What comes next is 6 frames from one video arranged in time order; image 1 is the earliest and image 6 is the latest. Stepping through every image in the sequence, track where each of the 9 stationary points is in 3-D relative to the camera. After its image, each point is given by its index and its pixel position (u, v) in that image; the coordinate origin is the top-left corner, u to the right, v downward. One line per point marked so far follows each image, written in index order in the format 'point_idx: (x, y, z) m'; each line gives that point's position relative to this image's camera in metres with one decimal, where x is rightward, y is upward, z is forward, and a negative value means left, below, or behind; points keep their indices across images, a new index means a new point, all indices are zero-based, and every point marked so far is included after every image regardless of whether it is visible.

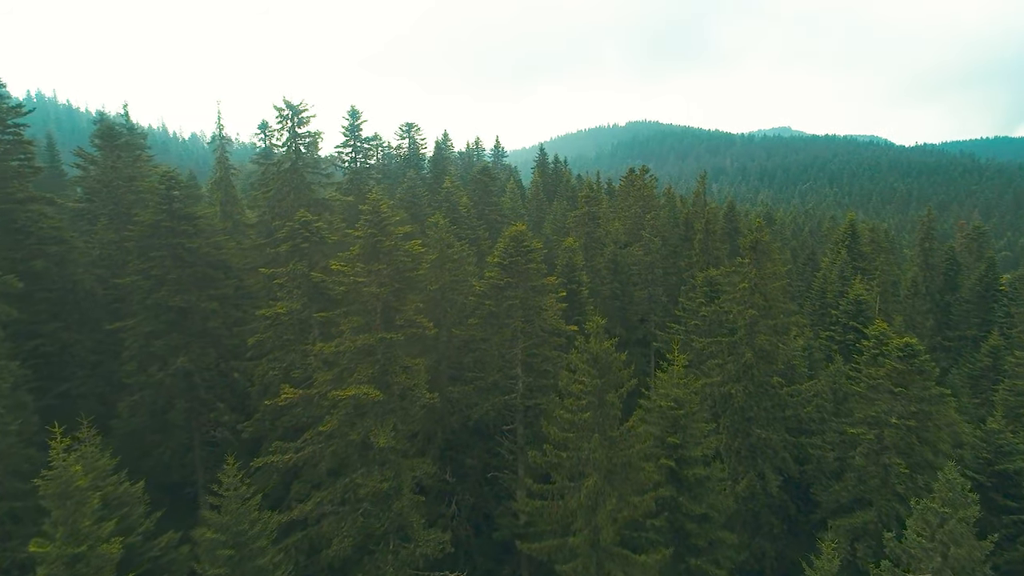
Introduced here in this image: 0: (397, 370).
0: (-2.4, -1.7, +17.4) m
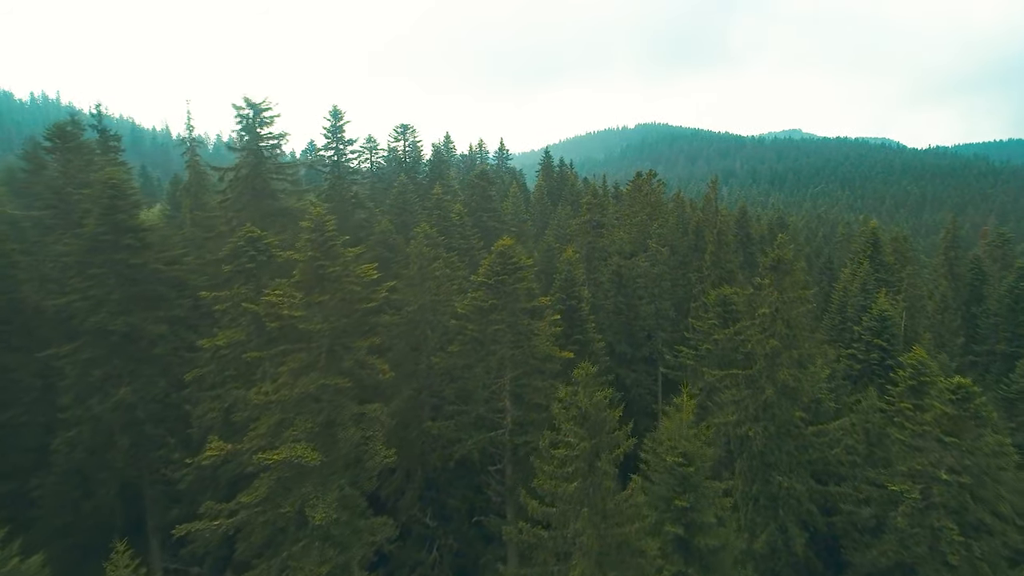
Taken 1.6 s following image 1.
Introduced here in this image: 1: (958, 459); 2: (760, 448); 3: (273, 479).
0: (-2.8, -2.3, +14.4) m
1: (+9.1, -3.5, +17.0) m
2: (+5.9, -3.8, +19.9) m
3: (-3.8, -3.1, +13.4) m
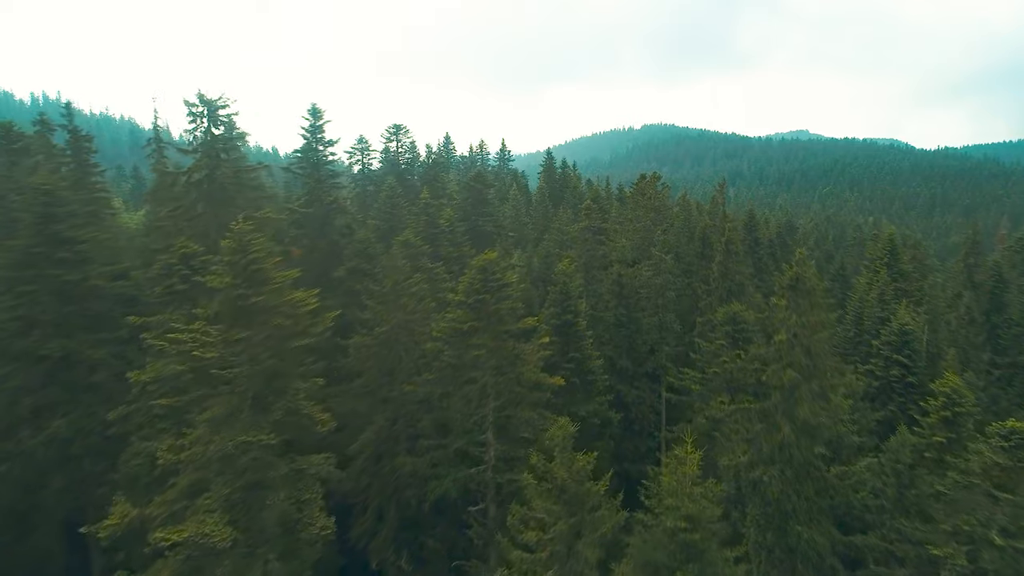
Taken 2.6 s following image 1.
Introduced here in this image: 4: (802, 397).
0: (-3.3, -2.7, +11.8) m
1: (+8.6, -4.0, +14.4) m
2: (+5.5, -4.3, +17.3) m
3: (-4.3, -3.5, +10.9) m
4: (+6.1, -2.3, +17.6) m
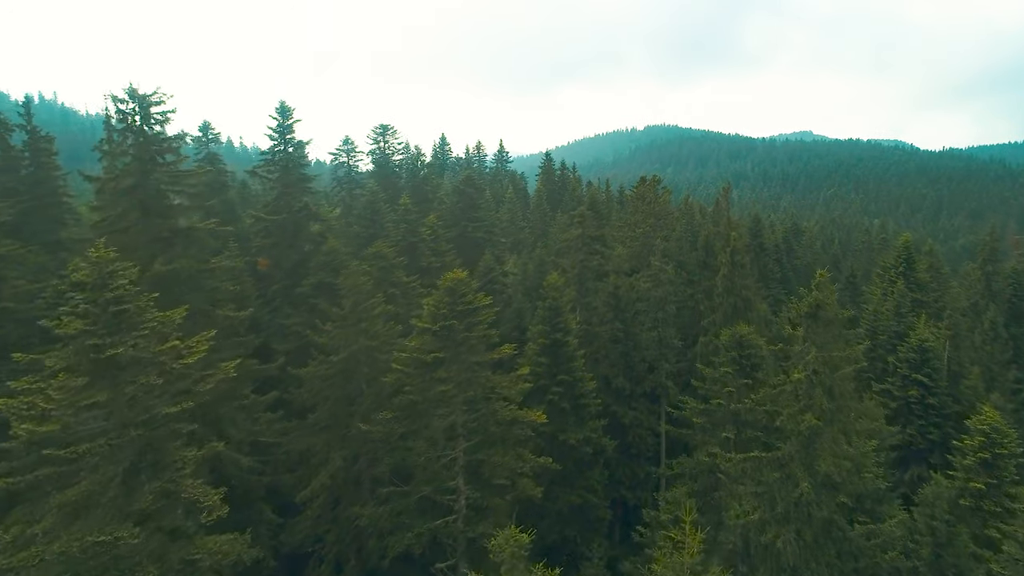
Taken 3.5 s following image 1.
0: (-3.9, -3.2, +9.2) m
1: (+8.0, -4.5, +11.7) m
2: (+4.9, -4.8, +14.6) m
3: (-4.9, -4.0, +8.2) m
4: (+5.5, -2.8, +14.9) m
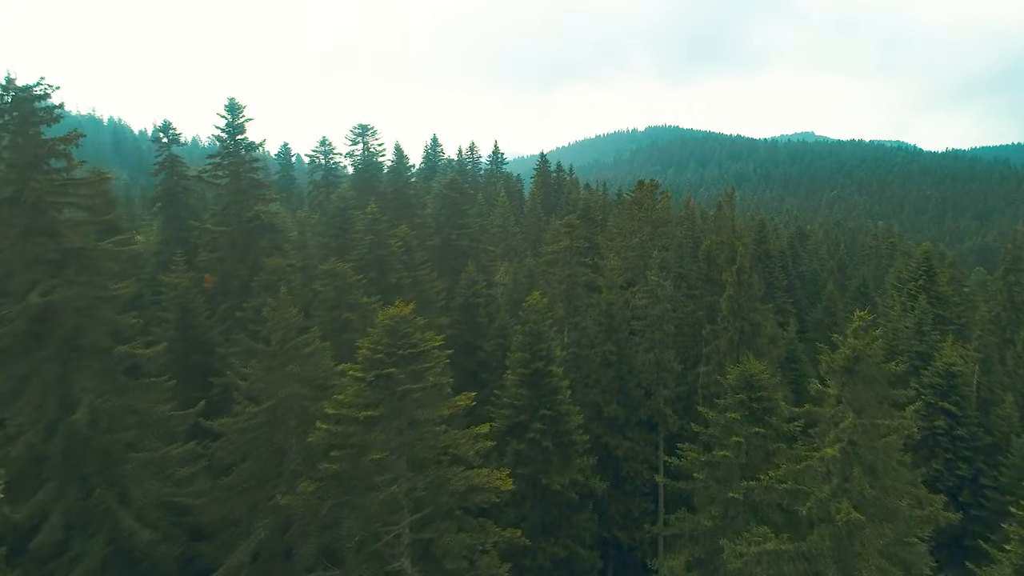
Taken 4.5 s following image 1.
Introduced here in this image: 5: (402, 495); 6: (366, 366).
0: (-4.7, -3.8, +5.8) m
1: (+7.3, -5.1, +8.2) m
2: (+4.2, -5.4, +11.2) m
3: (-5.6, -4.6, +4.8) m
4: (+4.8, -3.4, +11.5) m
5: (-1.9, -3.5, +13.9) m
6: (-2.4, -1.3, +14.0) m
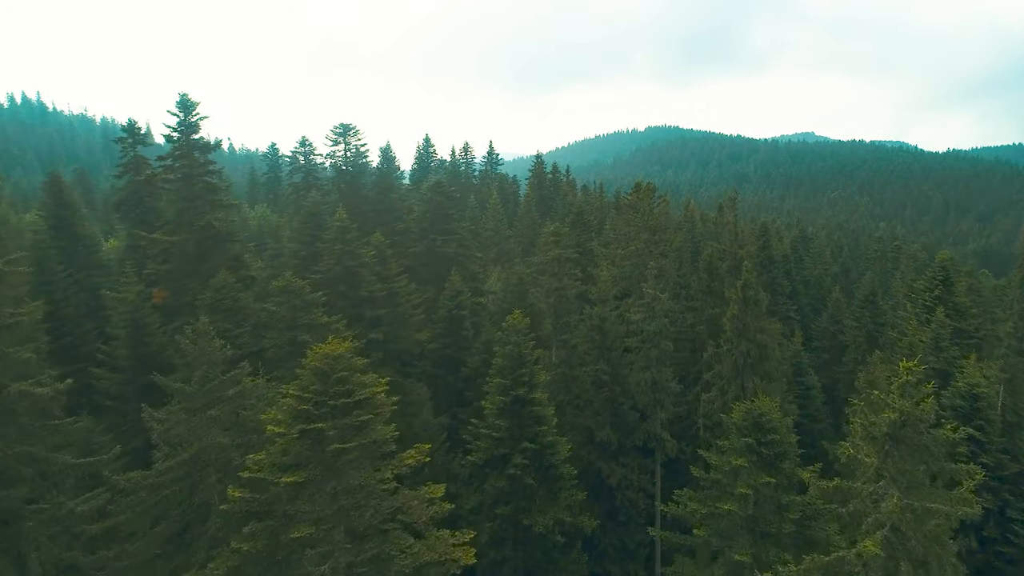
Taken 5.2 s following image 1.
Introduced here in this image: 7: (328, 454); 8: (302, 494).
0: (-5.2, -4.3, +3.2) m
1: (+6.7, -5.5, +5.7) m
2: (+3.6, -5.9, +8.7) m
3: (-6.2, -5.1, +2.3) m
4: (+4.3, -3.9, +8.9) m
5: (-2.4, -3.9, +11.4) m
6: (-2.9, -1.7, +11.5) m
7: (-2.4, -2.2, +11.5) m
8: (-2.8, -2.7, +11.4) m
